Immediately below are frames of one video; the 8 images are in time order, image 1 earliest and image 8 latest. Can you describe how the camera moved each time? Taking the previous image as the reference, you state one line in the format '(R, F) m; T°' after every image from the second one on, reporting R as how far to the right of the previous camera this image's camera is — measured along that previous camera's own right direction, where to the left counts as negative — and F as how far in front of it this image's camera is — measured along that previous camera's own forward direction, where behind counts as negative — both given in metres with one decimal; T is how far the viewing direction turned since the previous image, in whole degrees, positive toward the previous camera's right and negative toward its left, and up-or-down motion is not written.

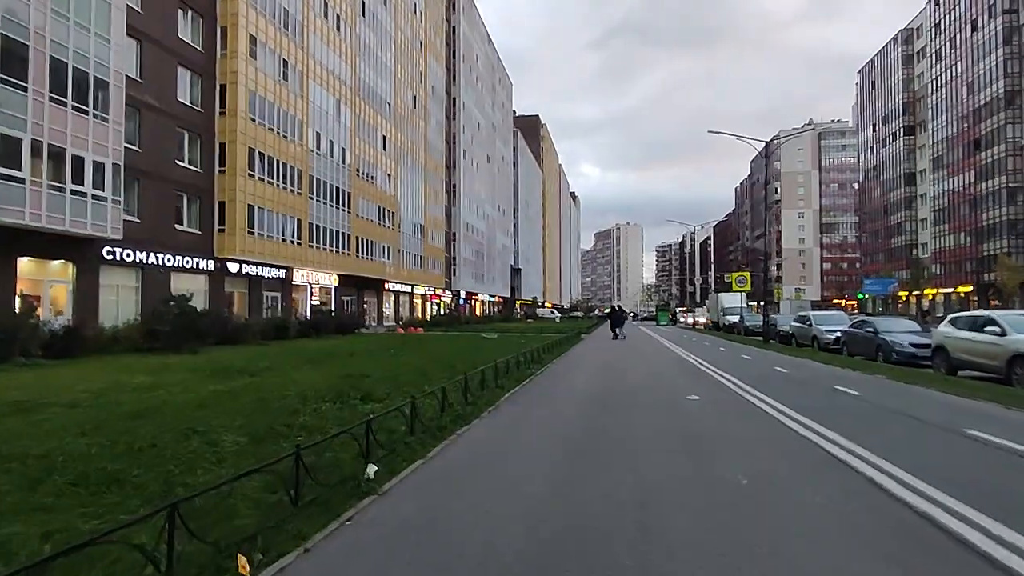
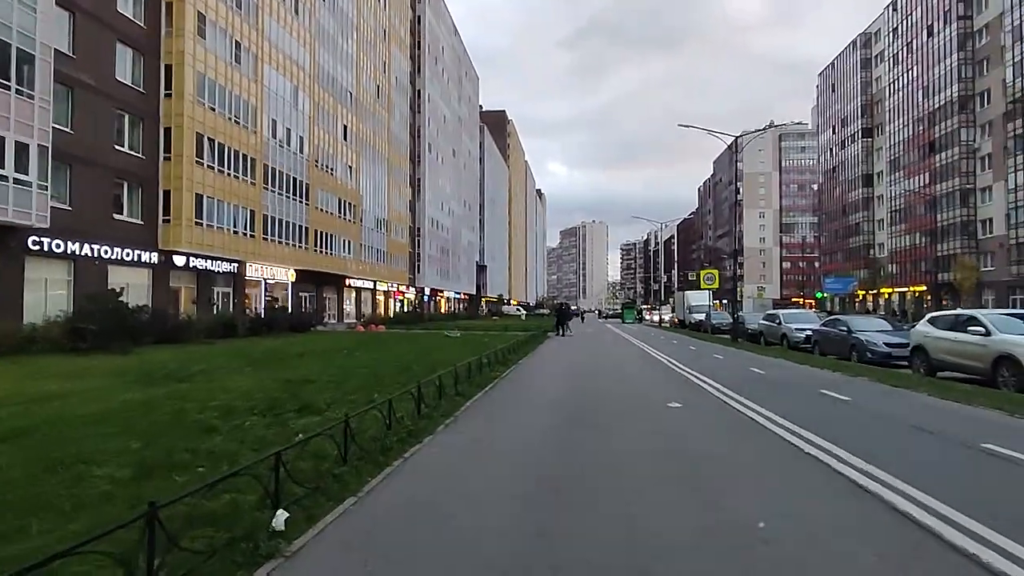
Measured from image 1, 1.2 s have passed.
(+0.1, +1.4) m; +3°
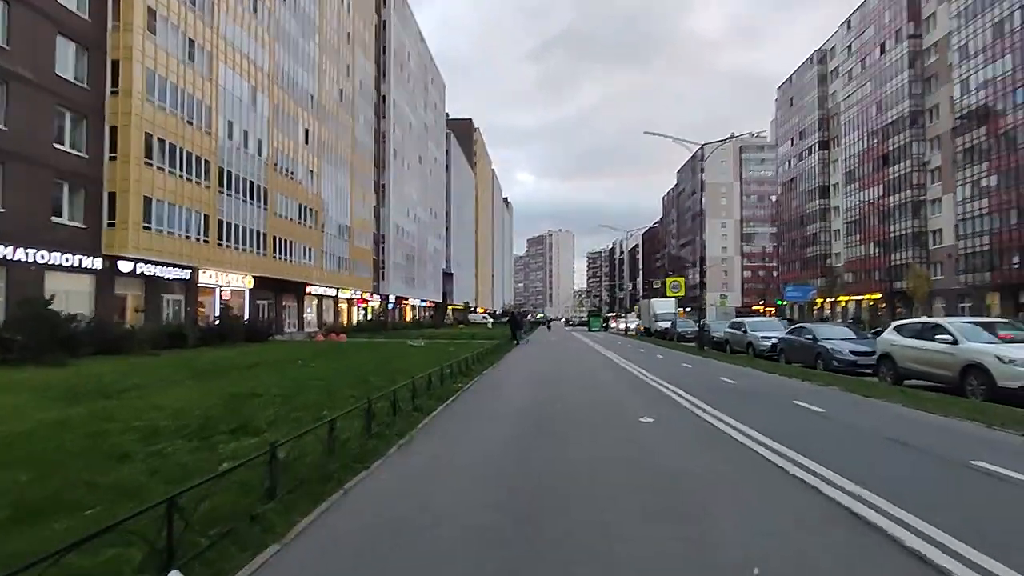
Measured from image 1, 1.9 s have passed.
(+0.1, +0.8) m; +3°
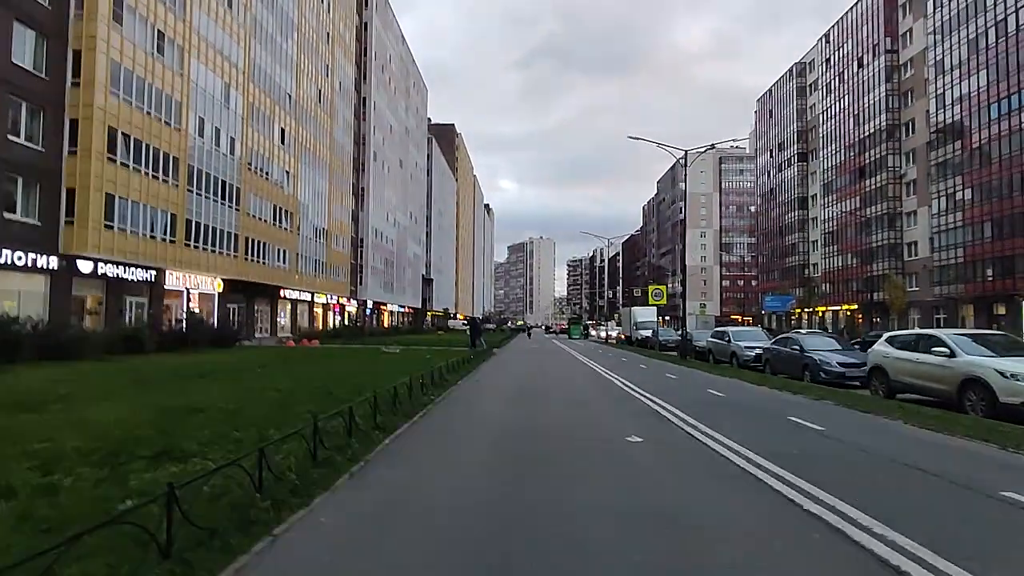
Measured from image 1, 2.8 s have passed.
(+0.1, +1.1) m; +2°
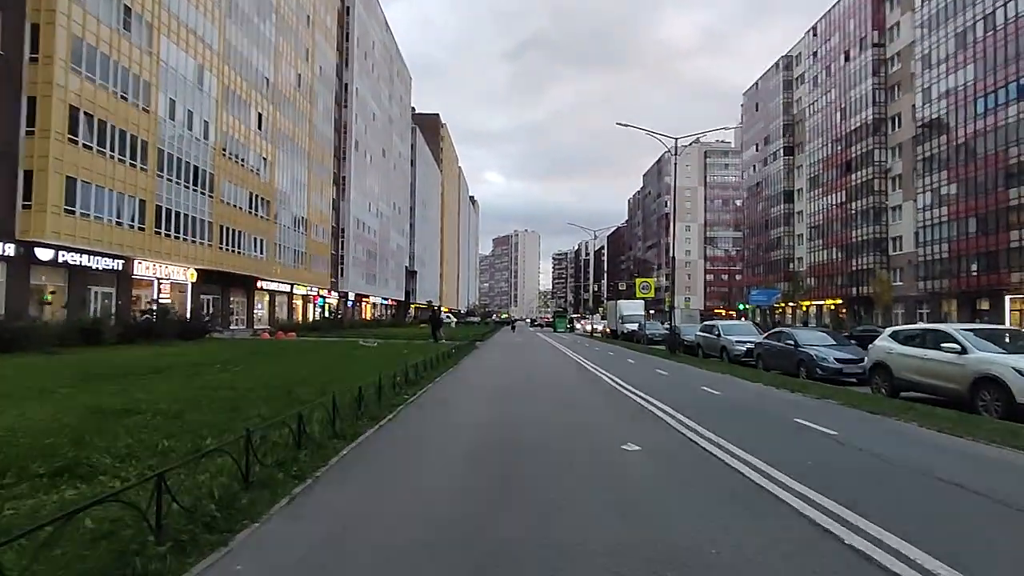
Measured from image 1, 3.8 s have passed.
(+0.1, +1.2) m; +1°
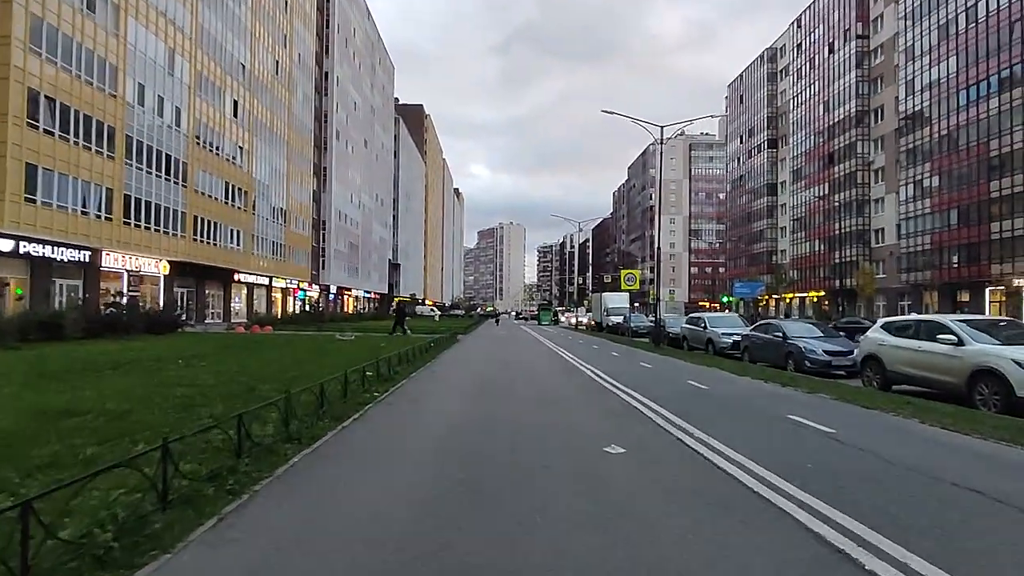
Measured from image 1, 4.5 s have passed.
(+0.2, +0.8) m; +1°
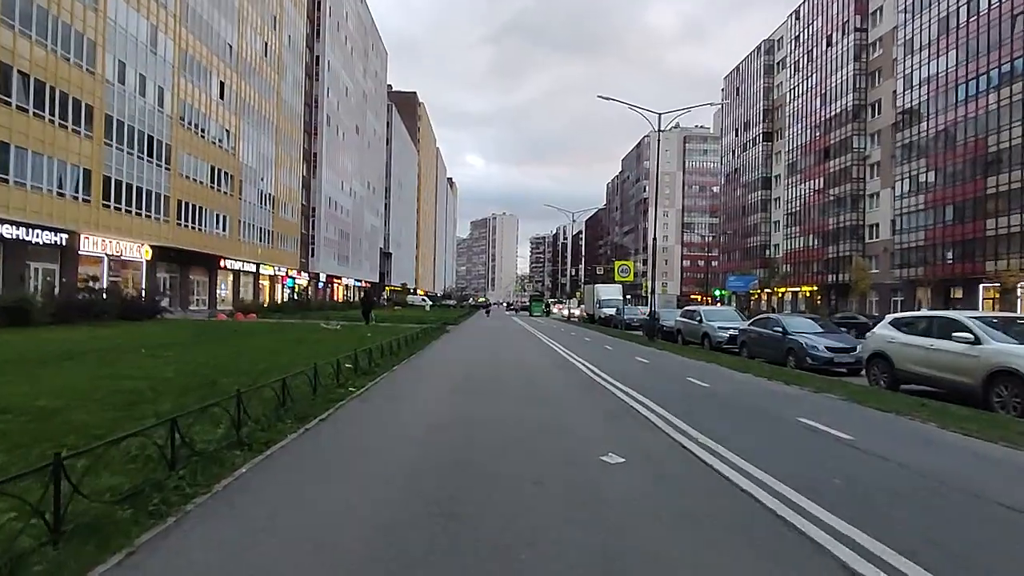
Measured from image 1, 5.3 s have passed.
(+0.1, +0.9) m; +1°
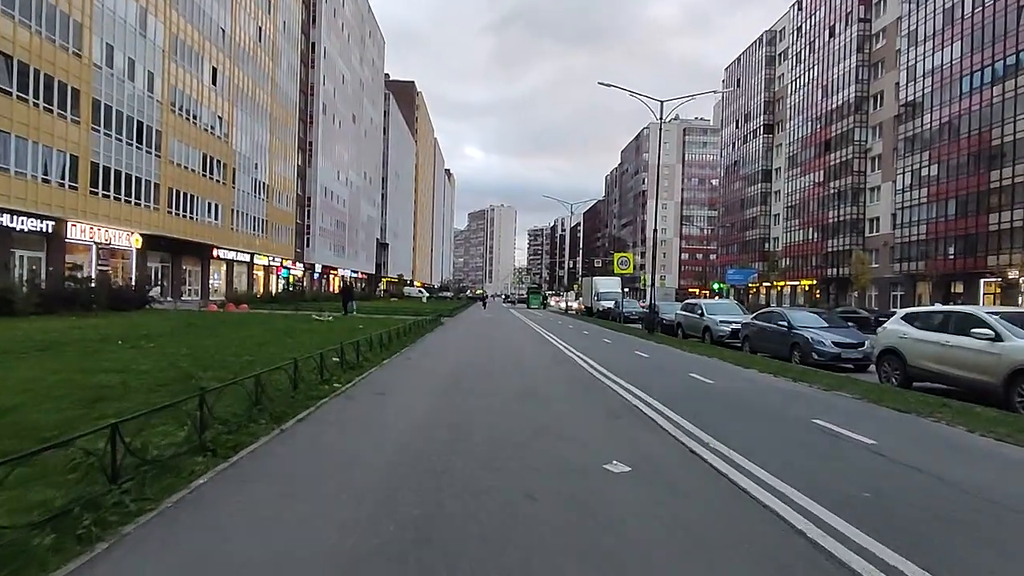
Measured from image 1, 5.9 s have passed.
(0.0, +0.7) m; 0°
